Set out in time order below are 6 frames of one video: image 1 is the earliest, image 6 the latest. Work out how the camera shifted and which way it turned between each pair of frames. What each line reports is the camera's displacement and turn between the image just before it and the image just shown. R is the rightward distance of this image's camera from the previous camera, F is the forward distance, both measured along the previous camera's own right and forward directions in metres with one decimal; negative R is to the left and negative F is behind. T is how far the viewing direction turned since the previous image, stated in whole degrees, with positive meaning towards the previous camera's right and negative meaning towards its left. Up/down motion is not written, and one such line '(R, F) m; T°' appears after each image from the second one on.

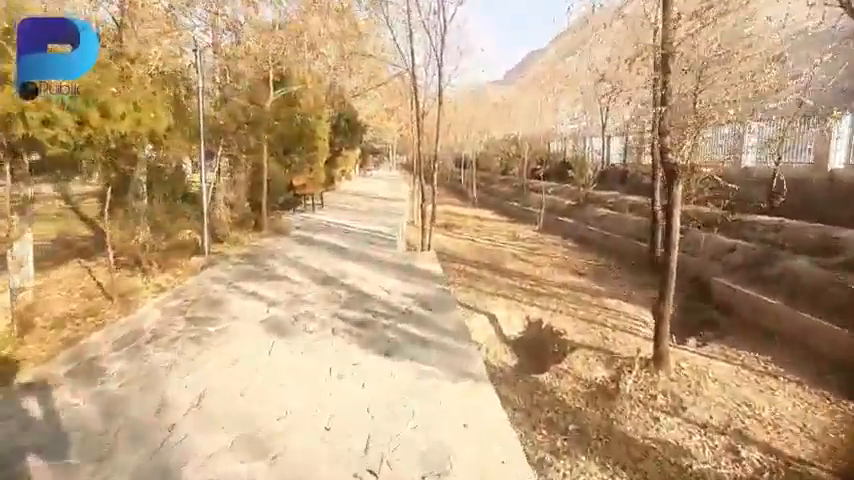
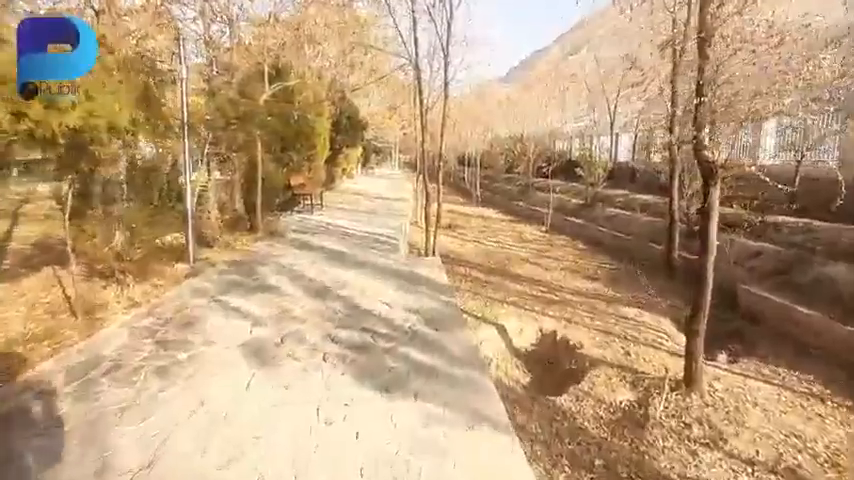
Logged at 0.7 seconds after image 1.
(0.0, +0.7) m; 0°
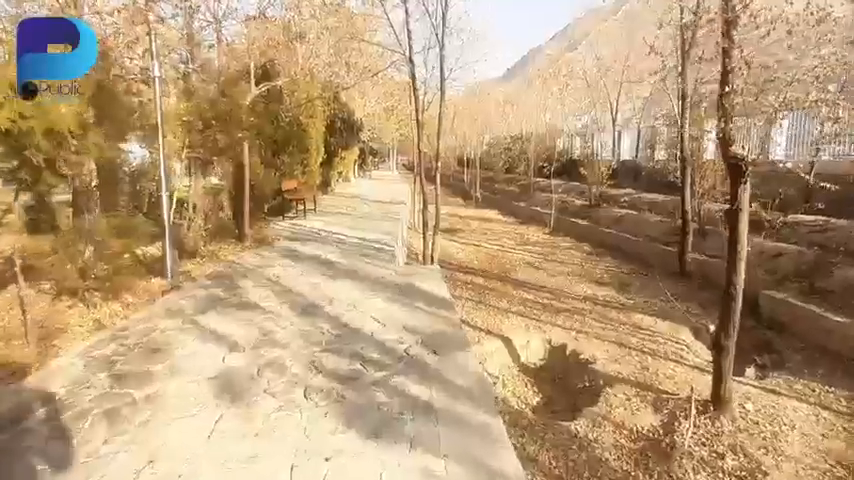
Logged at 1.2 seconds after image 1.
(0.0, +0.6) m; 0°
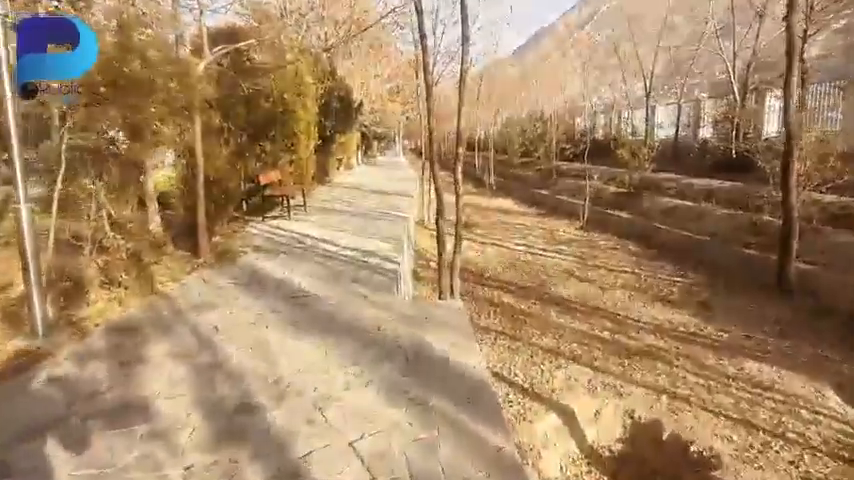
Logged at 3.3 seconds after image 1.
(-0.1, +2.6) m; -1°
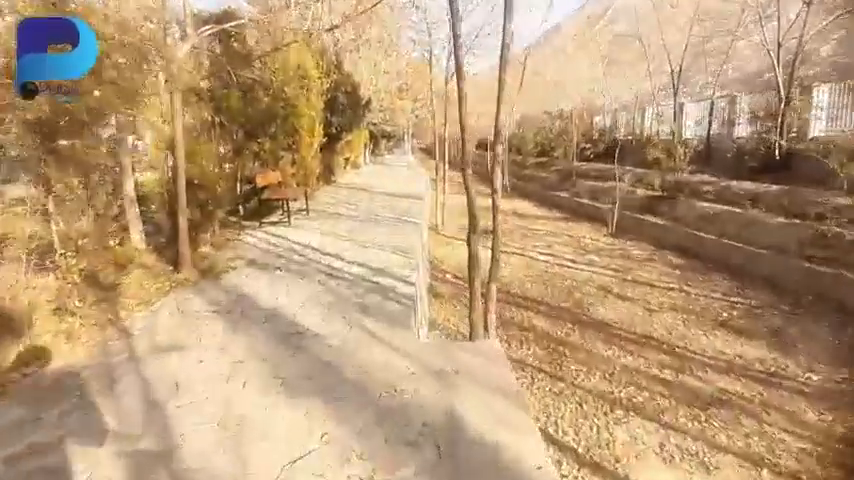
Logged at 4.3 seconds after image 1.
(-0.2, +1.2) m; -1°
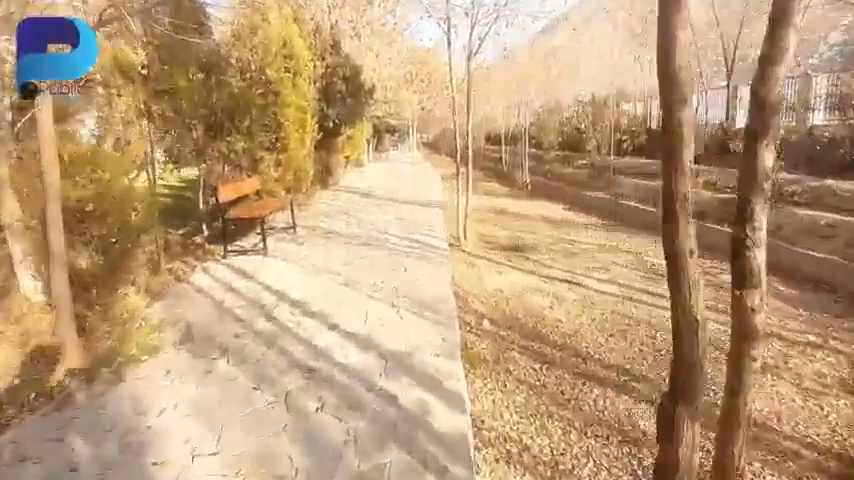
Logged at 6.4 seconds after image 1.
(-0.3, +2.7) m; -1°
